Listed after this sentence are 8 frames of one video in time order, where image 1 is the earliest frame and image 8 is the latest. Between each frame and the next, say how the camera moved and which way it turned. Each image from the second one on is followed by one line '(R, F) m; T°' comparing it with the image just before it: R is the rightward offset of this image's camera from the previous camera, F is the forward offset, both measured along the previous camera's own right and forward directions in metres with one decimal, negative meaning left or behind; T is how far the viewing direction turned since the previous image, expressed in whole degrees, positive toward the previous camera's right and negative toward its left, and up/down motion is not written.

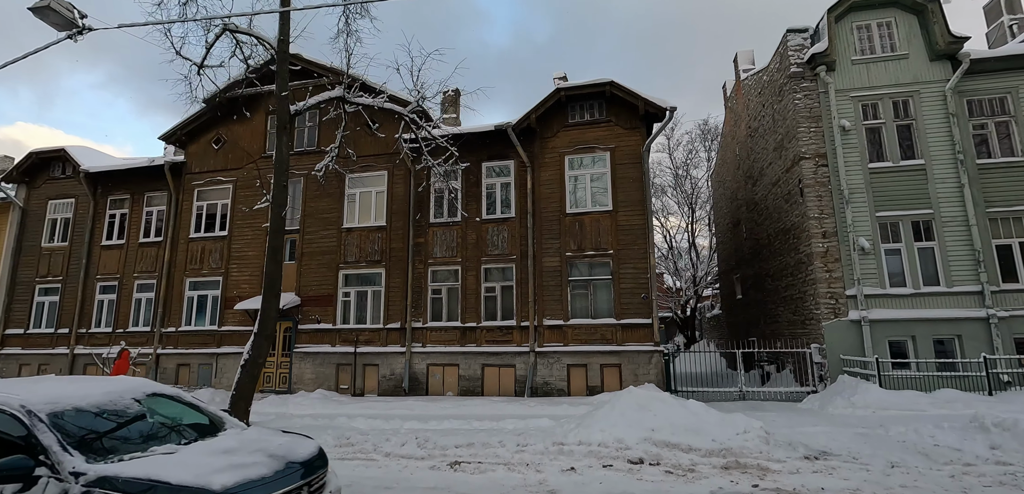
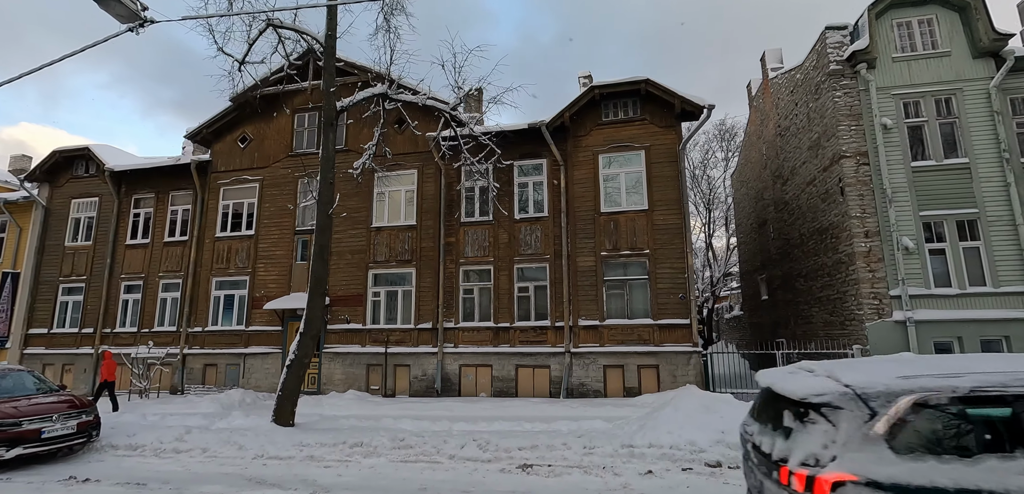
(-1.0, +0.2) m; 0°
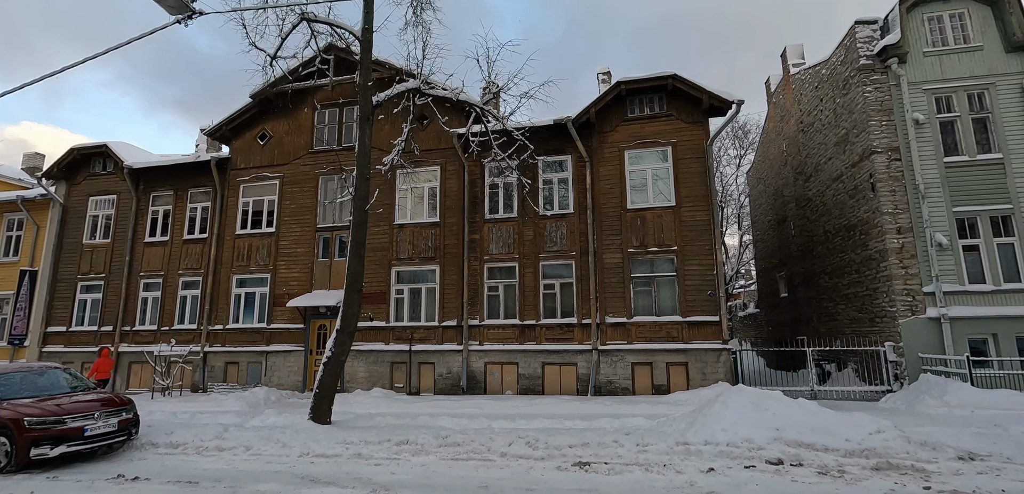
(-0.8, +0.1) m; 0°
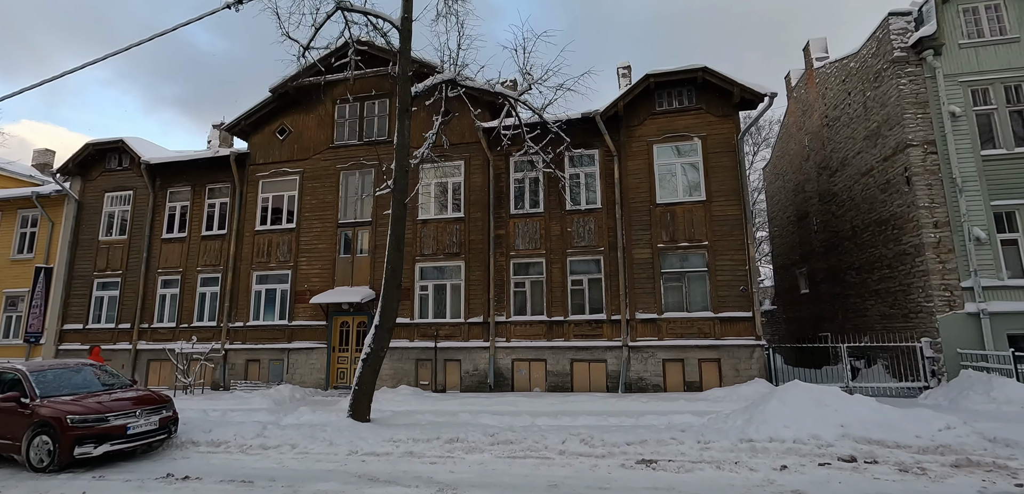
(-0.9, +0.2) m; 0°
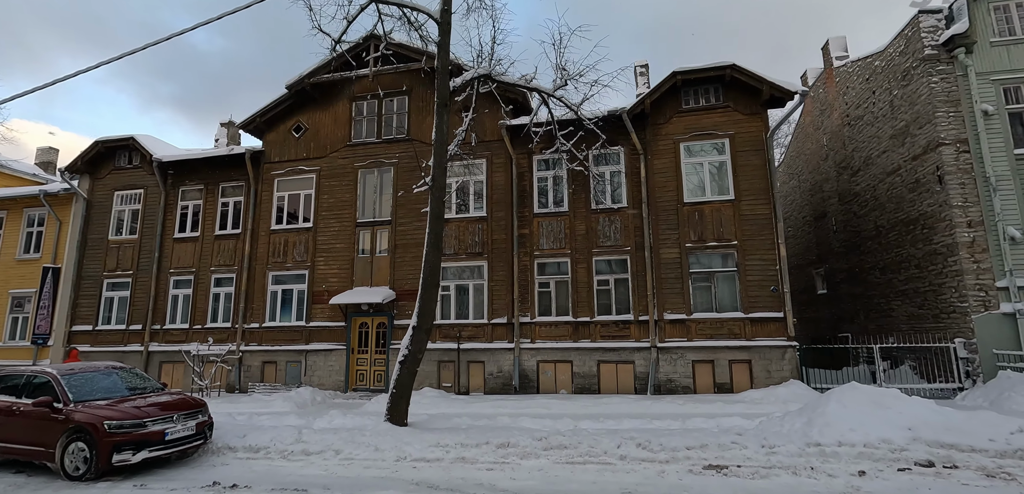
(-0.9, +0.3) m; +1°
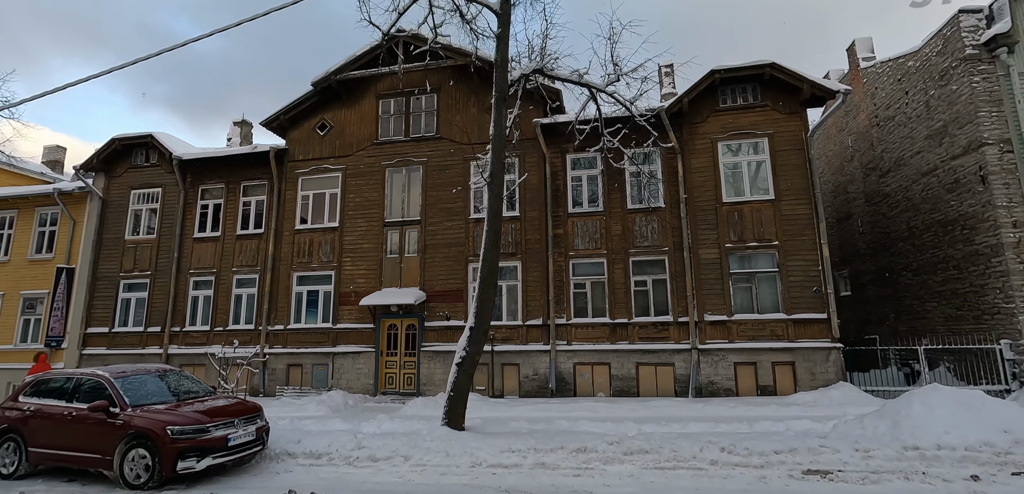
(-1.3, +0.3) m; +1°
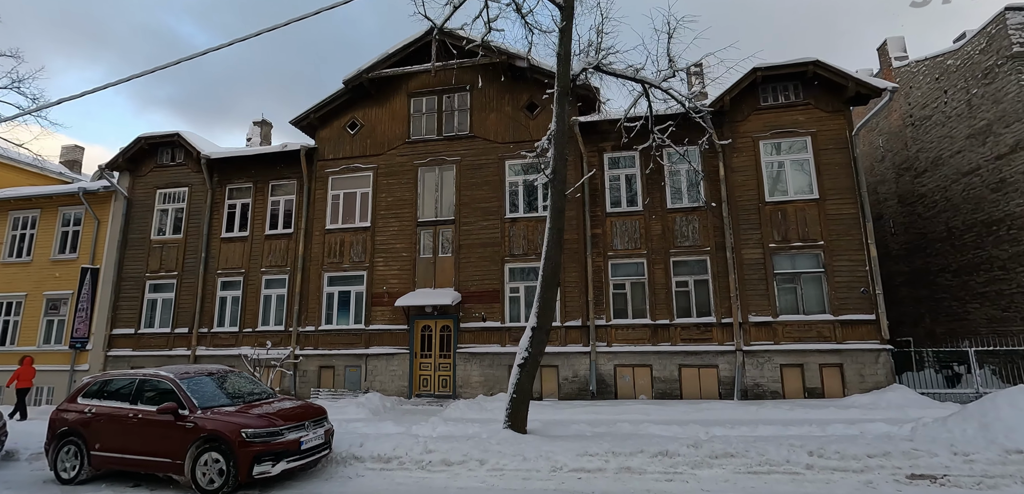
(-1.2, +0.2) m; 0°
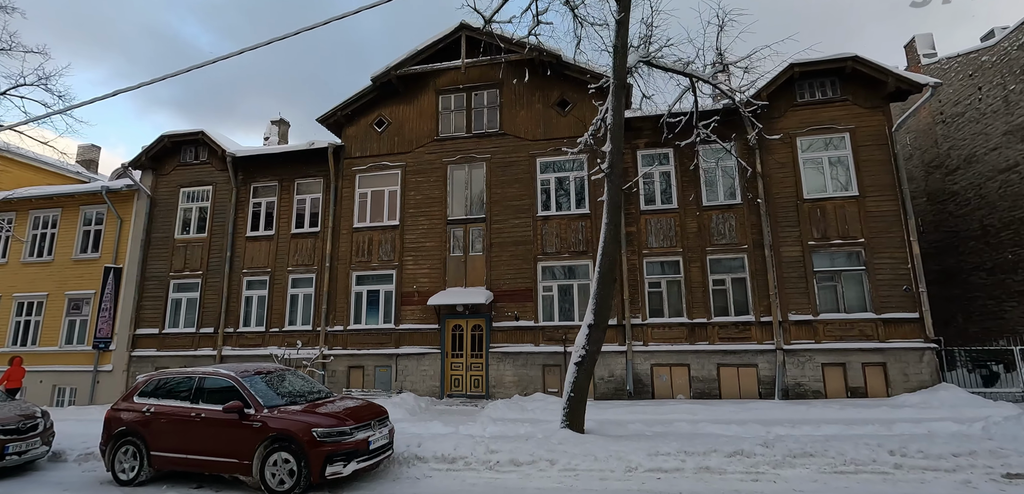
(-1.0, +0.2) m; 0°
